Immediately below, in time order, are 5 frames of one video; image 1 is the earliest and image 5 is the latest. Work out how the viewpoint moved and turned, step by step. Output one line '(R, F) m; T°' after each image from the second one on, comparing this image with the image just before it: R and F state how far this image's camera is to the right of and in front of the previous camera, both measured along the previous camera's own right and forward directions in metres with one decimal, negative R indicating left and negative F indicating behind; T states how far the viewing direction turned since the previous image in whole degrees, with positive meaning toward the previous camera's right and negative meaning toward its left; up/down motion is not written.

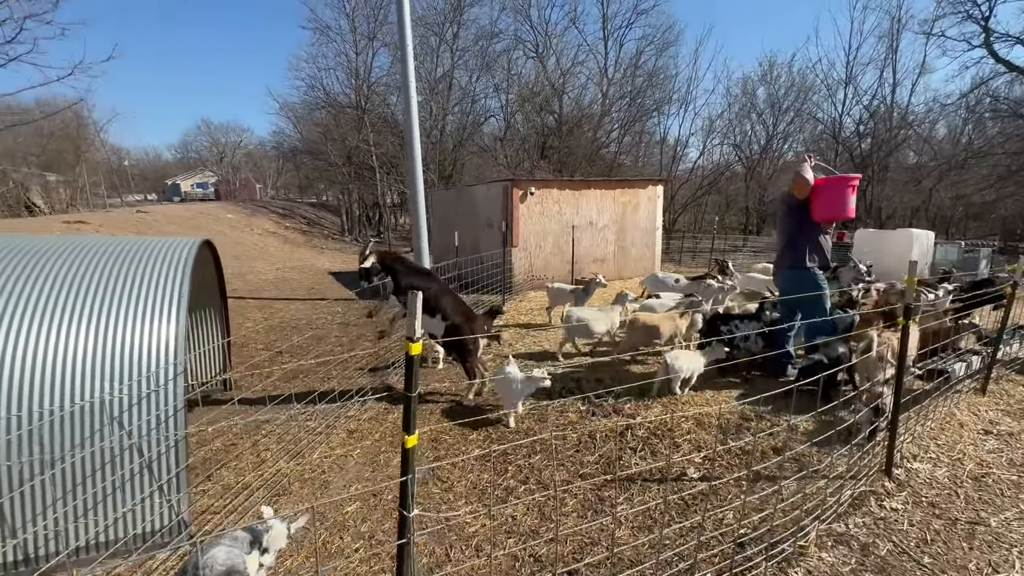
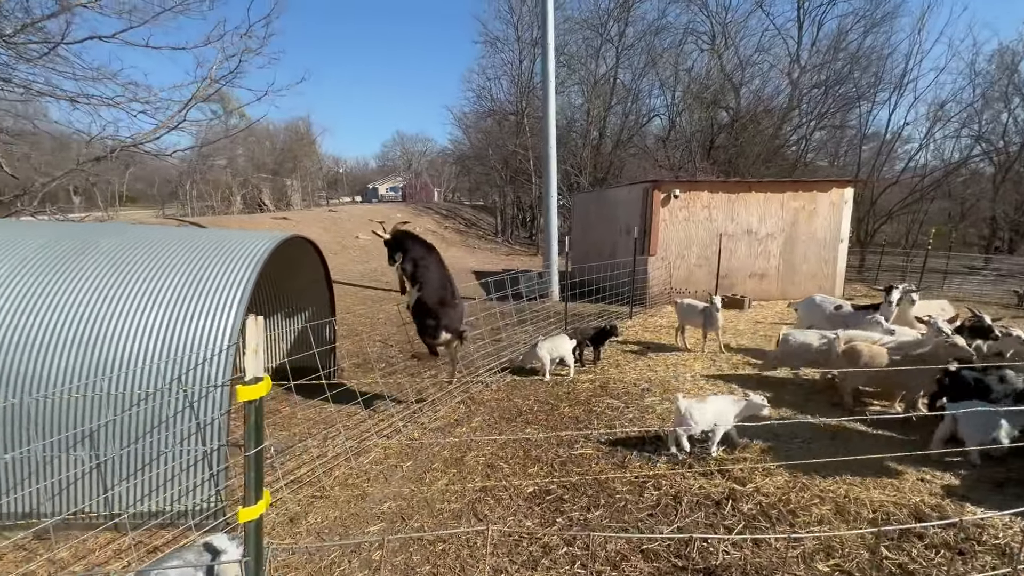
(+0.7, +0.7) m; -19°
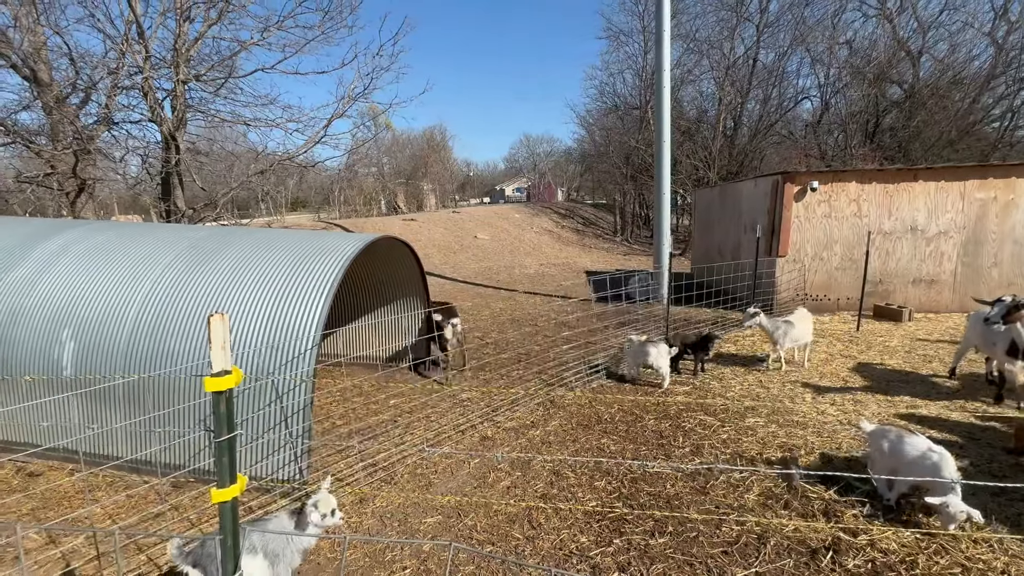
(+0.5, +0.2) m; -15°
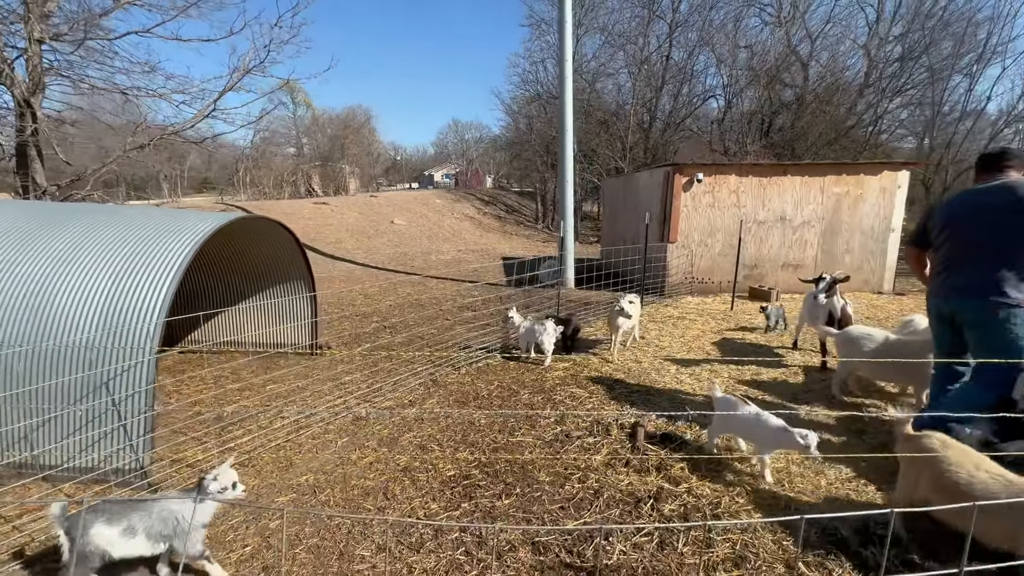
(+0.6, -0.2) m; +8°
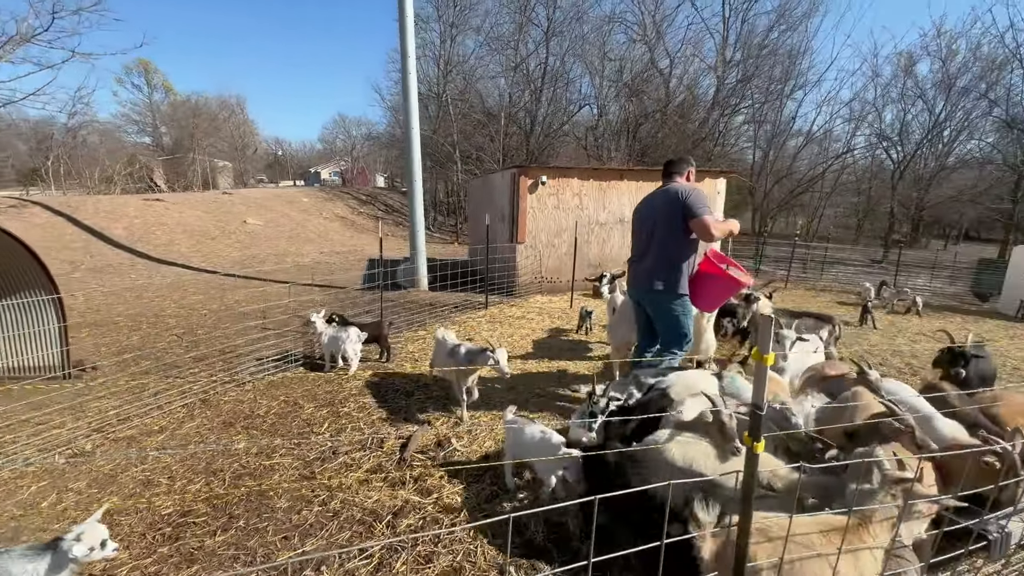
(+1.2, +0.1) m; +12°
